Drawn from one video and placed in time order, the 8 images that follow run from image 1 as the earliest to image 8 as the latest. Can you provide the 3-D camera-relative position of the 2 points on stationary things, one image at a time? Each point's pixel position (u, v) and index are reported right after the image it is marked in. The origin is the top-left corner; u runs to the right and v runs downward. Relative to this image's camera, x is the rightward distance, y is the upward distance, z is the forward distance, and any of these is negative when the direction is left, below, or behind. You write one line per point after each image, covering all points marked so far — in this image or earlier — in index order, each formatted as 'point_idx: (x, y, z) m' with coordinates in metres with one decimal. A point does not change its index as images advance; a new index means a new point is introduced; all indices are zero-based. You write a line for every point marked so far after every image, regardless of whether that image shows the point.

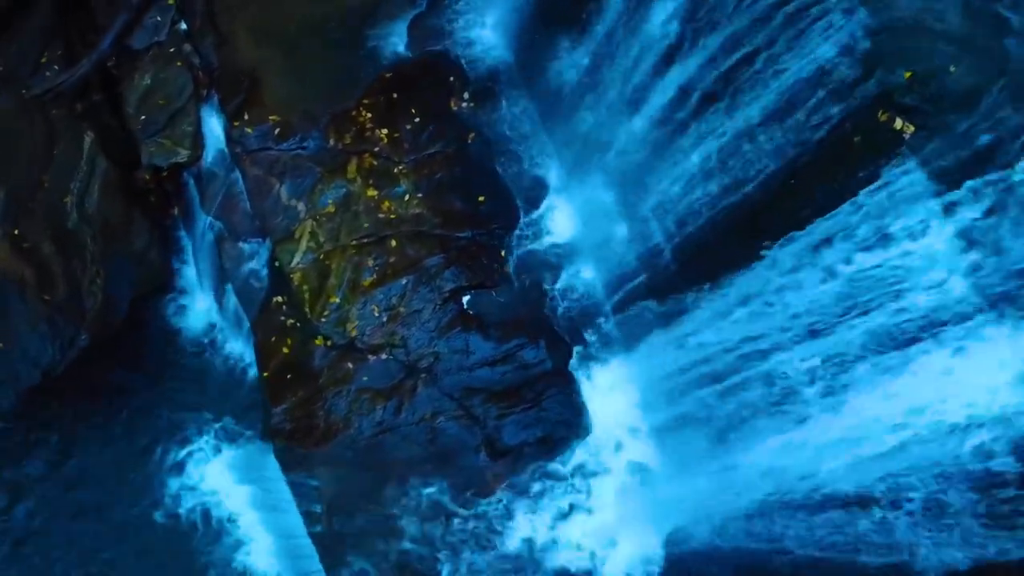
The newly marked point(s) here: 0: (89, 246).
0: (-5.0, +0.5, +10.9) m
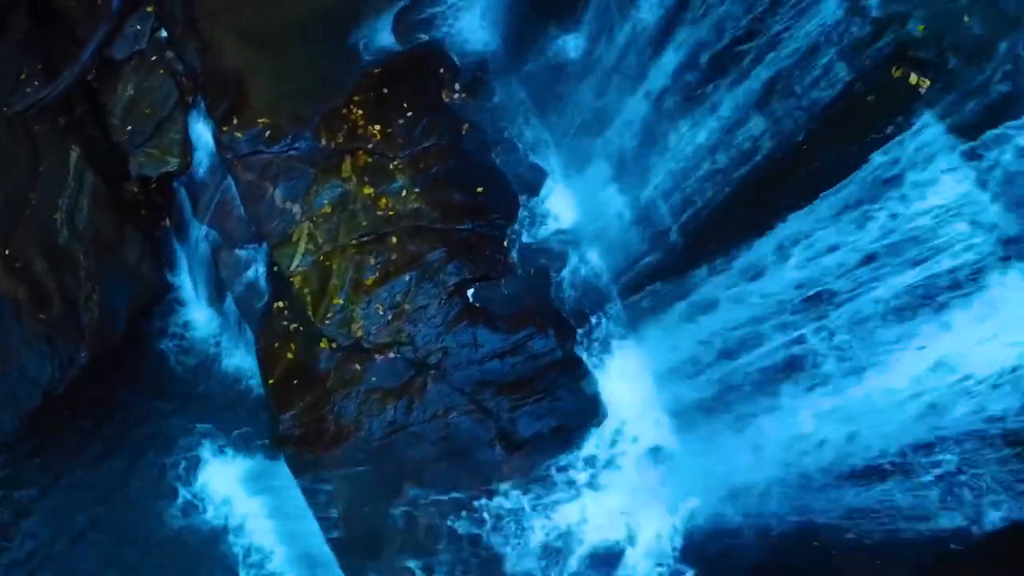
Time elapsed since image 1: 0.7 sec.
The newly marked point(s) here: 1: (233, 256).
0: (-5.0, +0.3, +10.8) m
1: (-3.2, +0.4, +10.6) m
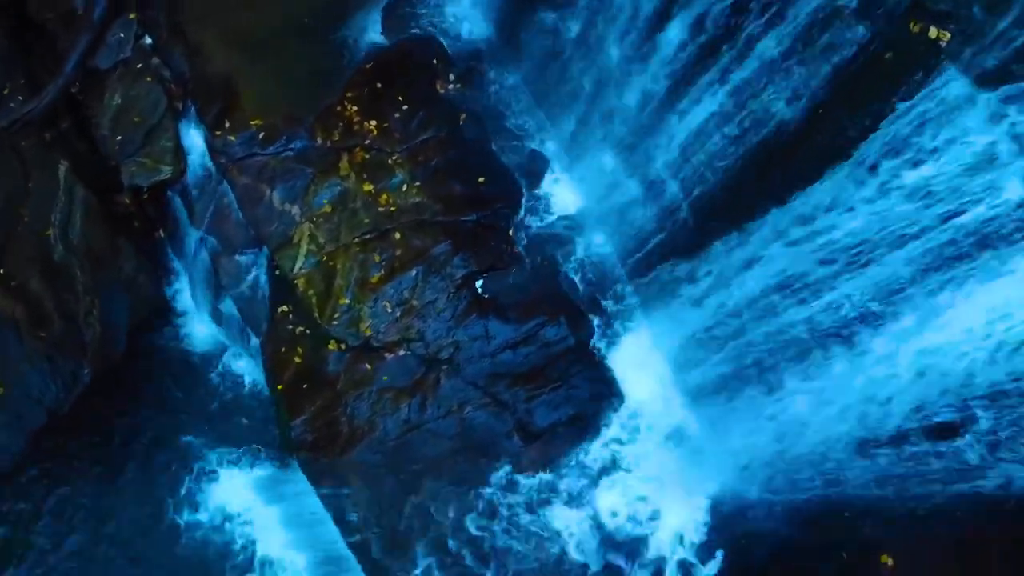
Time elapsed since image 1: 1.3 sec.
0: (-4.9, +0.1, +10.5) m
1: (-3.1, +0.3, +10.4) m
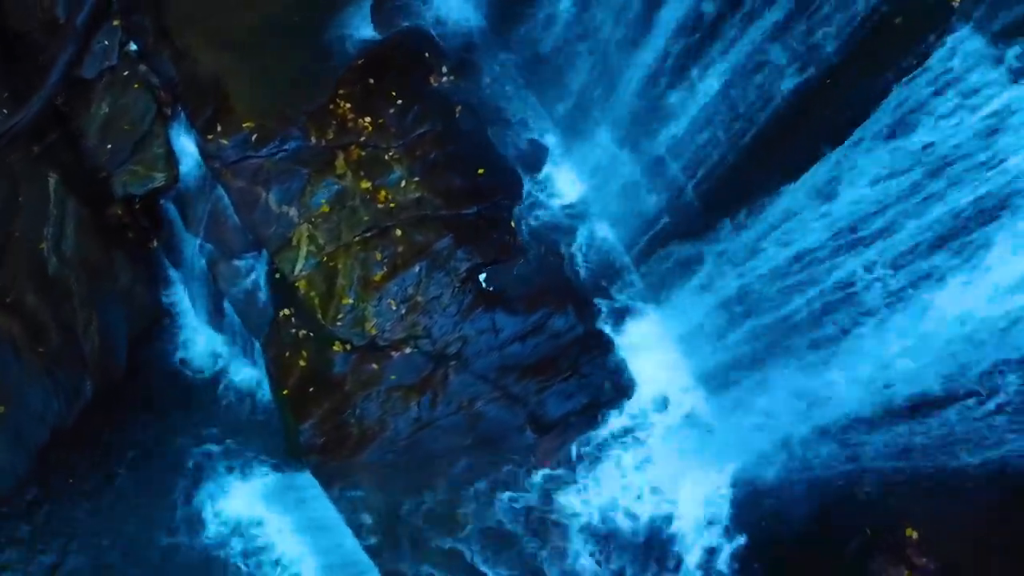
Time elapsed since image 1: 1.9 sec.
0: (-4.9, 0.0, +10.3) m
1: (-3.1, +0.2, +10.3) m
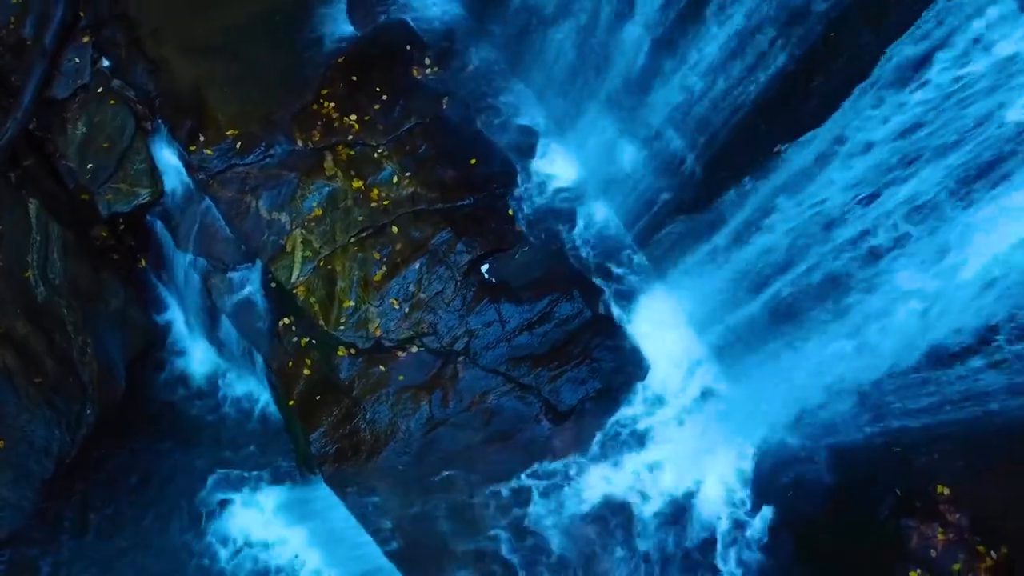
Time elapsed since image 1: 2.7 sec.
0: (-4.8, -0.3, +10.1) m
1: (-3.1, +0.1, +10.0) m
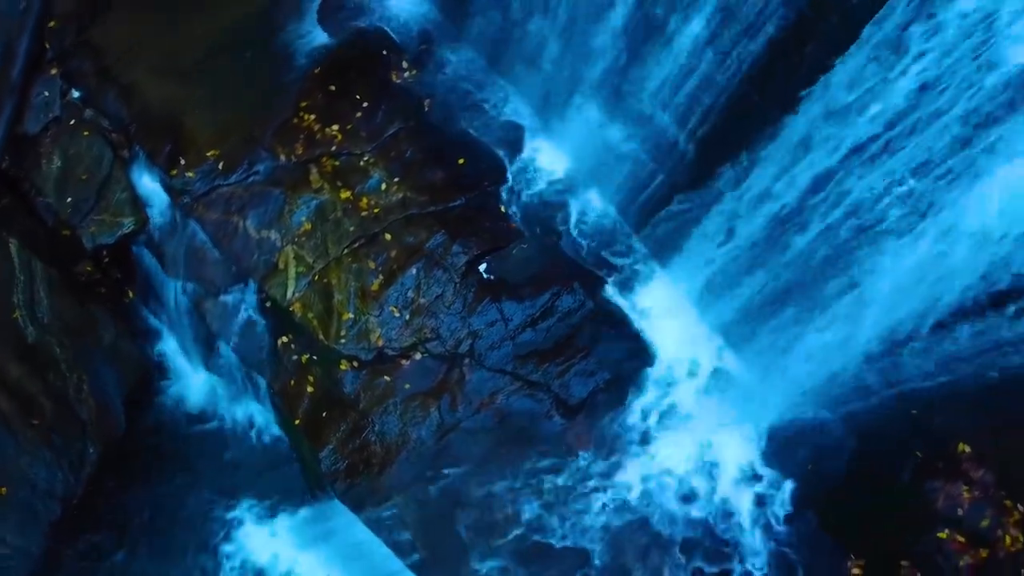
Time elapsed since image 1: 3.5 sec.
0: (-4.8, -0.7, +9.8) m
1: (-3.1, -0.2, +9.8) m
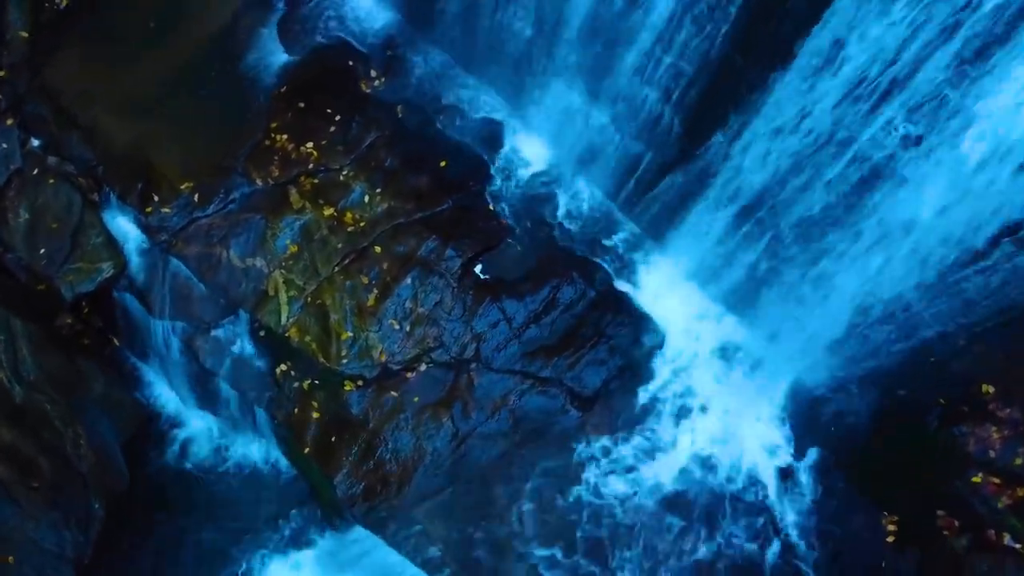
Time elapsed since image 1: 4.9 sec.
0: (-4.7, -1.3, +9.5) m
1: (-3.1, -0.5, +9.5) m
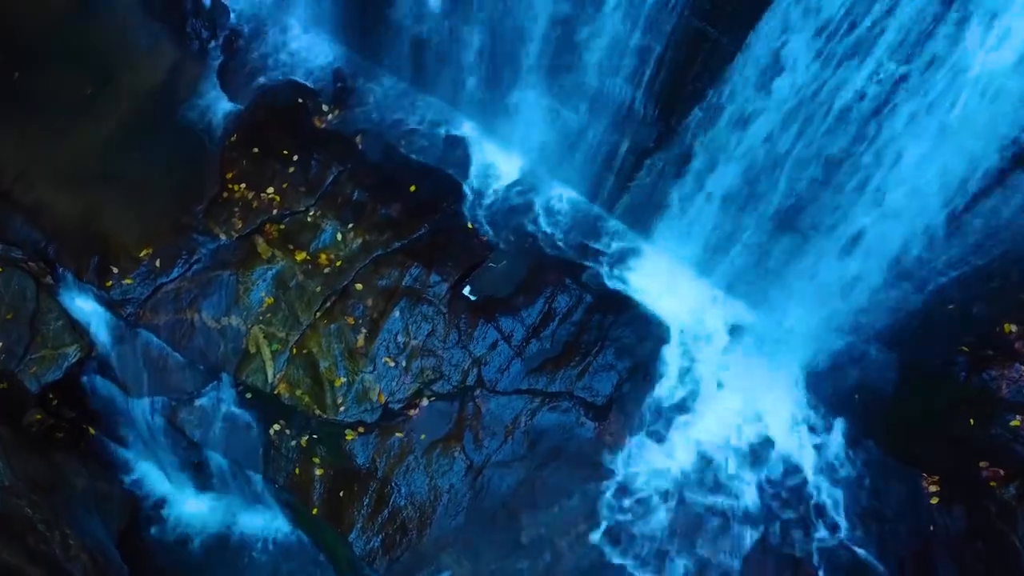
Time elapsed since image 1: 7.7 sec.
0: (-4.5, -2.1, +8.7) m
1: (-3.0, -1.1, +8.9) m
